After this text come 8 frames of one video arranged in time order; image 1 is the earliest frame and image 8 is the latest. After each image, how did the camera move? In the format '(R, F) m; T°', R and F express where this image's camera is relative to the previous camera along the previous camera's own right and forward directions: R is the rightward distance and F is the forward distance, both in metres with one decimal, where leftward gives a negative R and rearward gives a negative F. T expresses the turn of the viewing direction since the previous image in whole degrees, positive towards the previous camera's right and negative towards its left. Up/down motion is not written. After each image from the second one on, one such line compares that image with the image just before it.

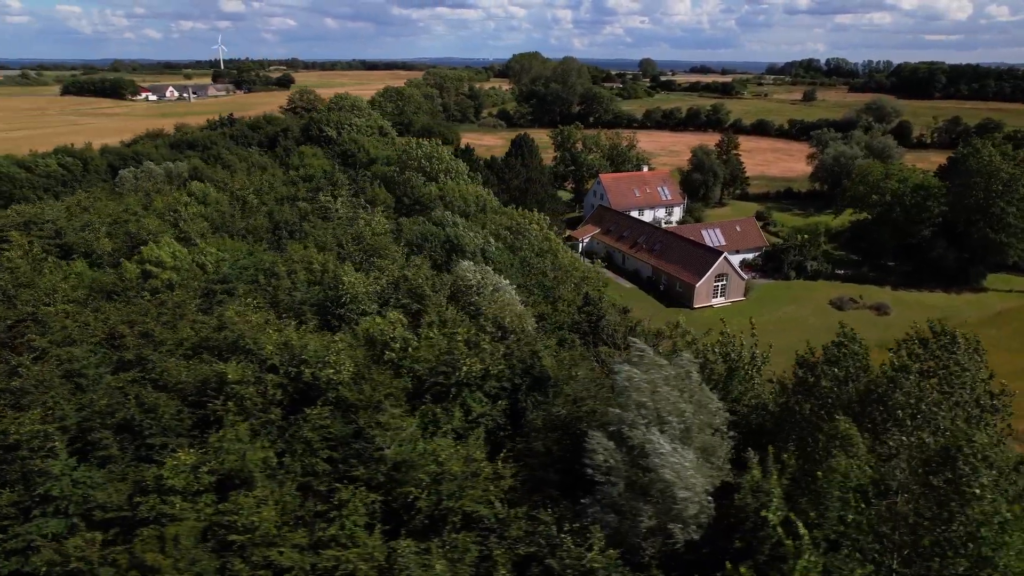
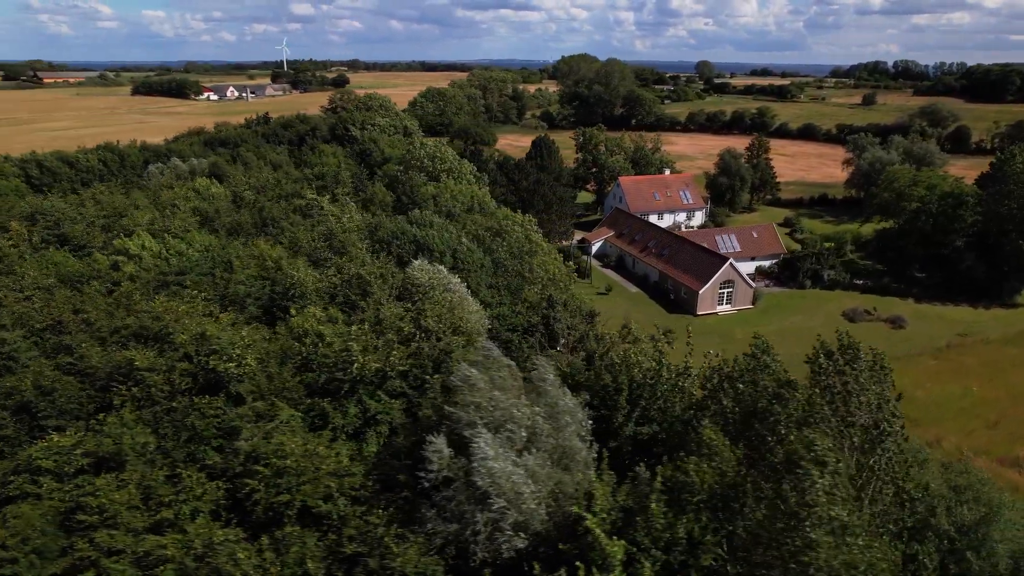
(+3.3, +0.2) m; -4°
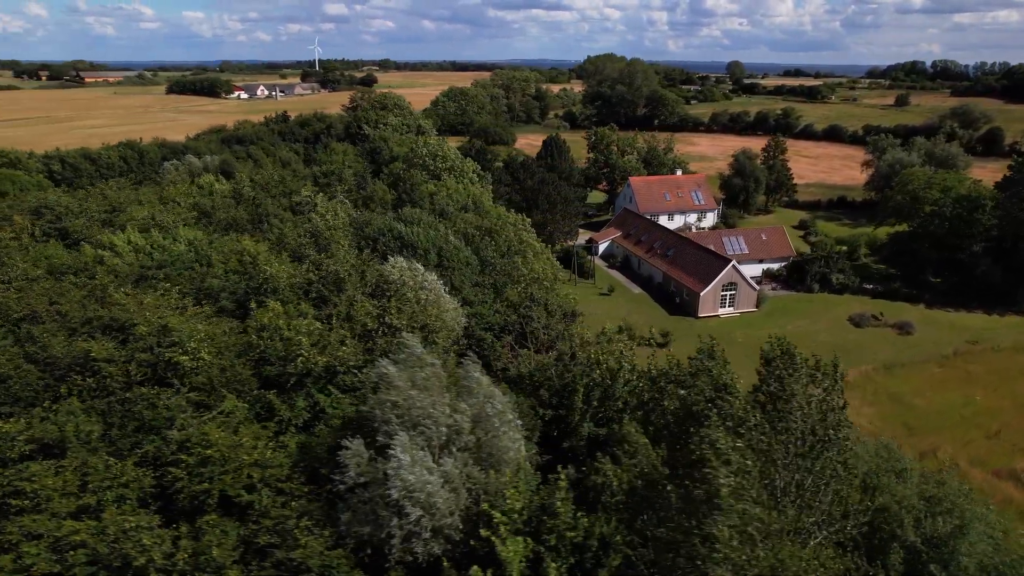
(+1.7, +0.1) m; -2°
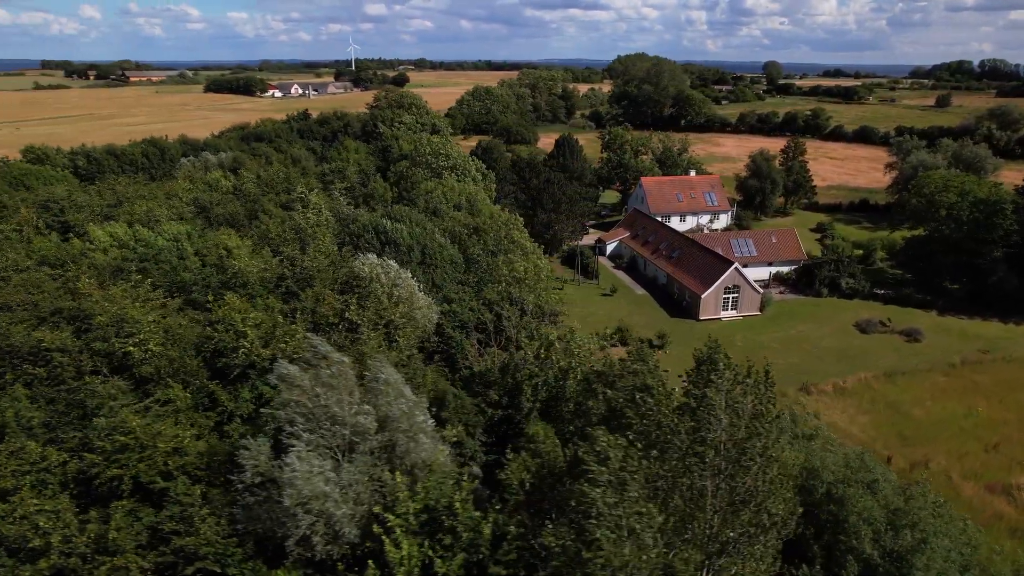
(+2.0, +0.1) m; -3°
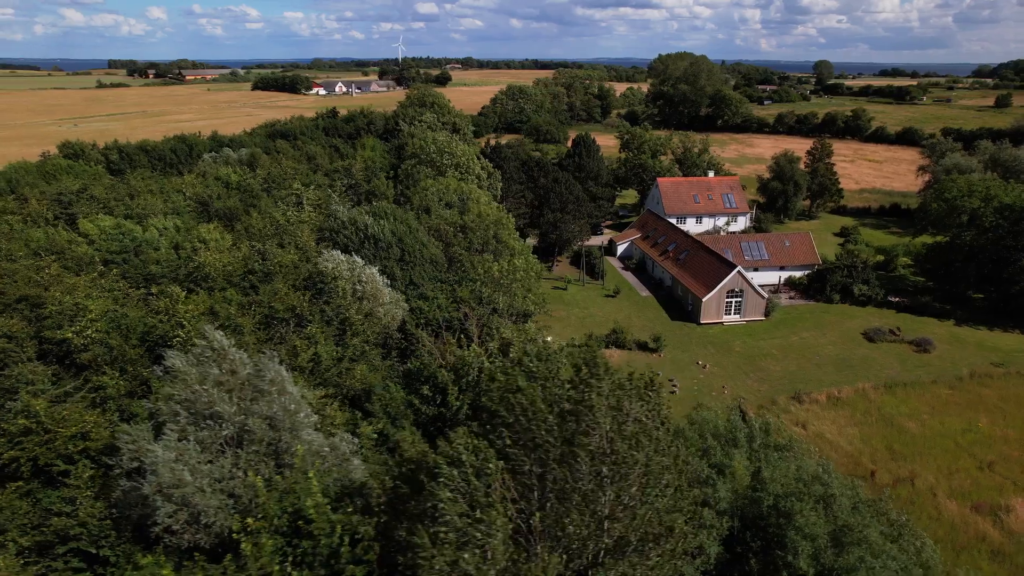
(+2.6, +0.1) m; -4°
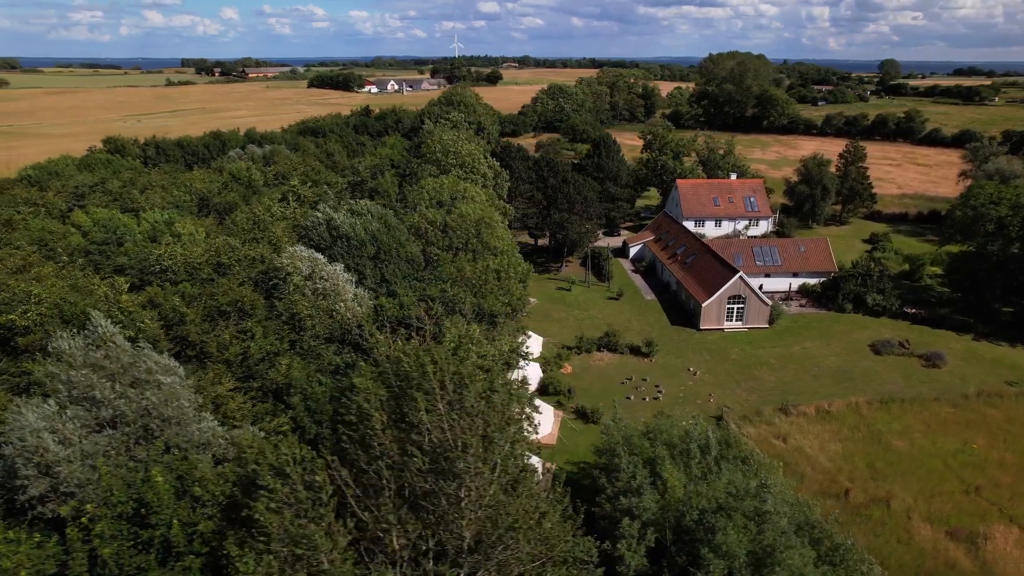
(+3.2, +0.2) m; -4°
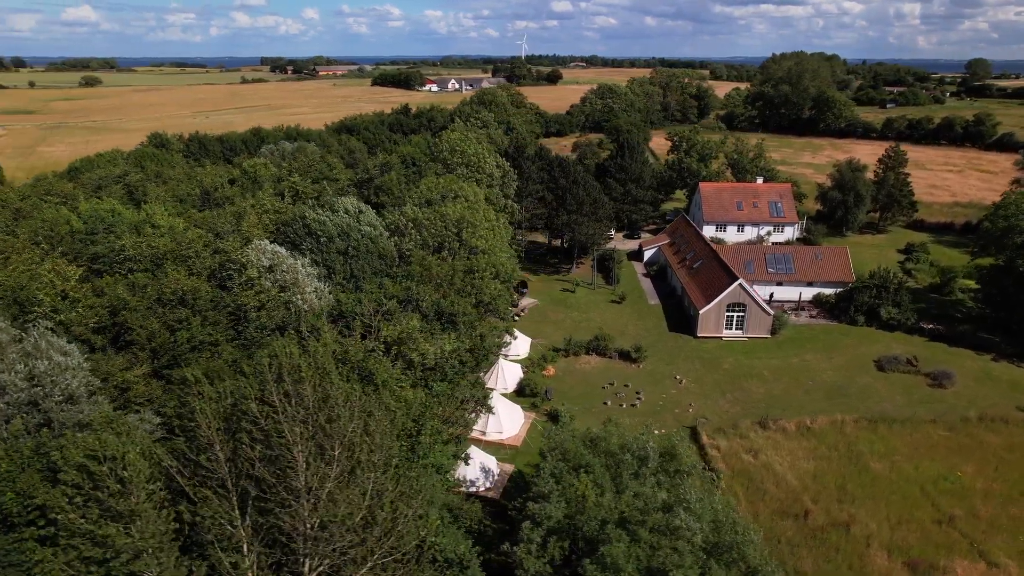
(+3.8, +0.2) m; -5°
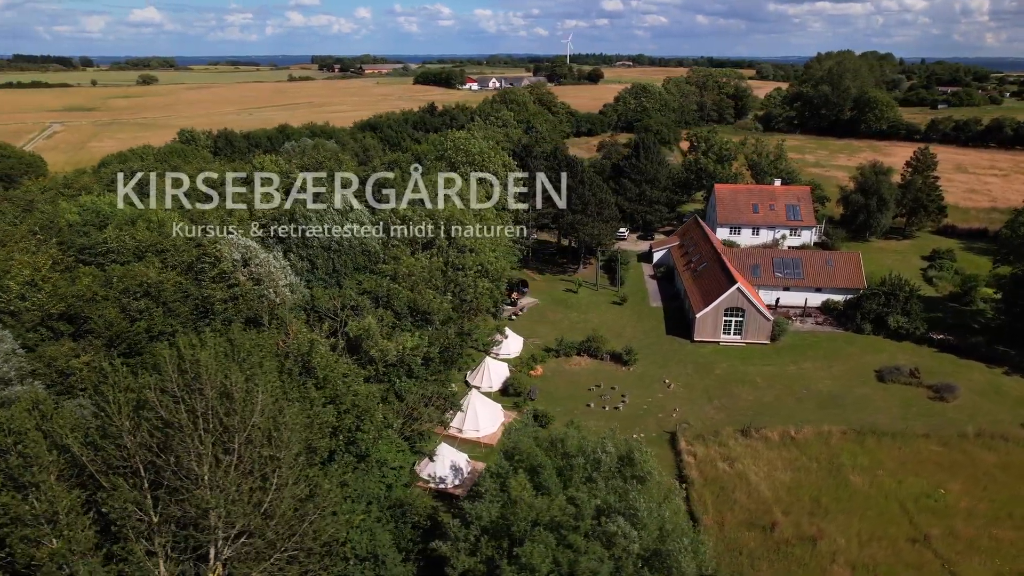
(+2.6, +0.1) m; -4°
